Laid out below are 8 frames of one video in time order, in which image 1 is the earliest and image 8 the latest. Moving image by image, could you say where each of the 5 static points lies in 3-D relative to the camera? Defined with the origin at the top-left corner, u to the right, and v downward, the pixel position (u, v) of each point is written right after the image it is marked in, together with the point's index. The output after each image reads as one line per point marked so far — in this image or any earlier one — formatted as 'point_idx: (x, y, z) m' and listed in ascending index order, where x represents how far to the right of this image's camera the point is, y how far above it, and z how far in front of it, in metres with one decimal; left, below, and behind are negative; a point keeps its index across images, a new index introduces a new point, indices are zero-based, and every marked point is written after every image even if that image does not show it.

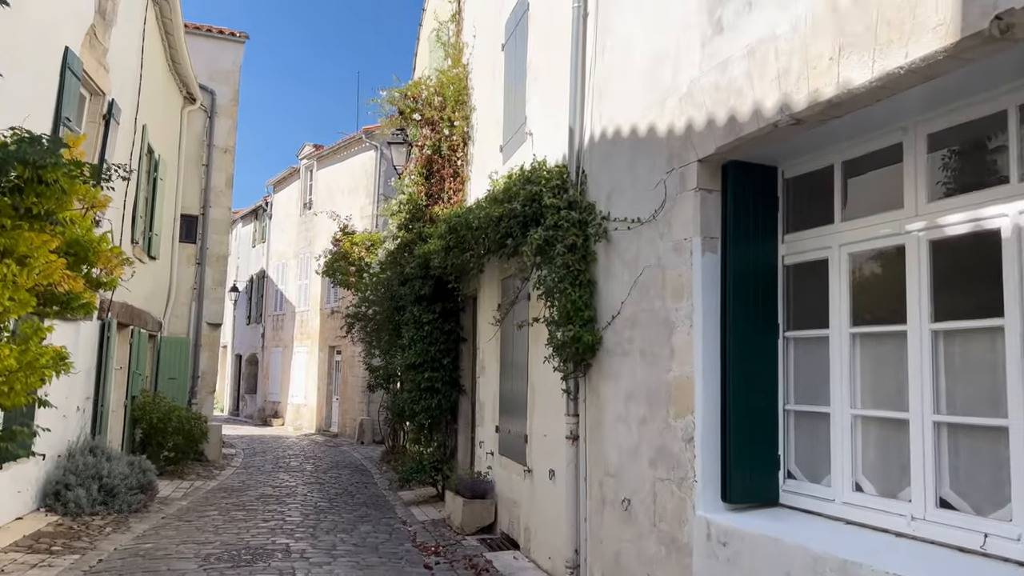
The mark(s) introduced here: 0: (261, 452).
0: (-5.1, -3.3, +16.3) m
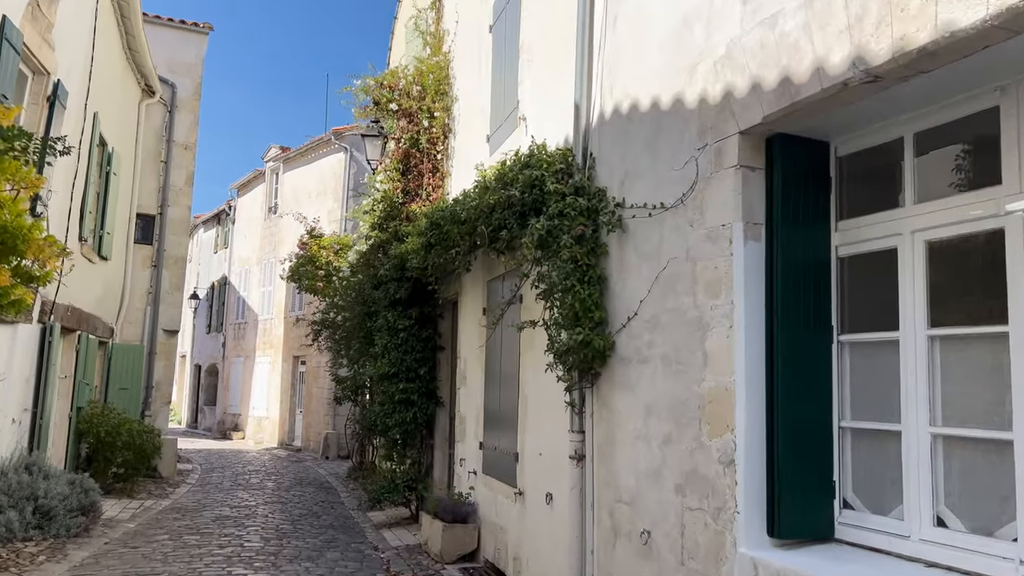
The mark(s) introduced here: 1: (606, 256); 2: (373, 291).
0: (-5.6, -3.4, +15.4) m
1: (+0.5, +0.2, +4.4) m
2: (-1.6, 0.0, +9.3) m
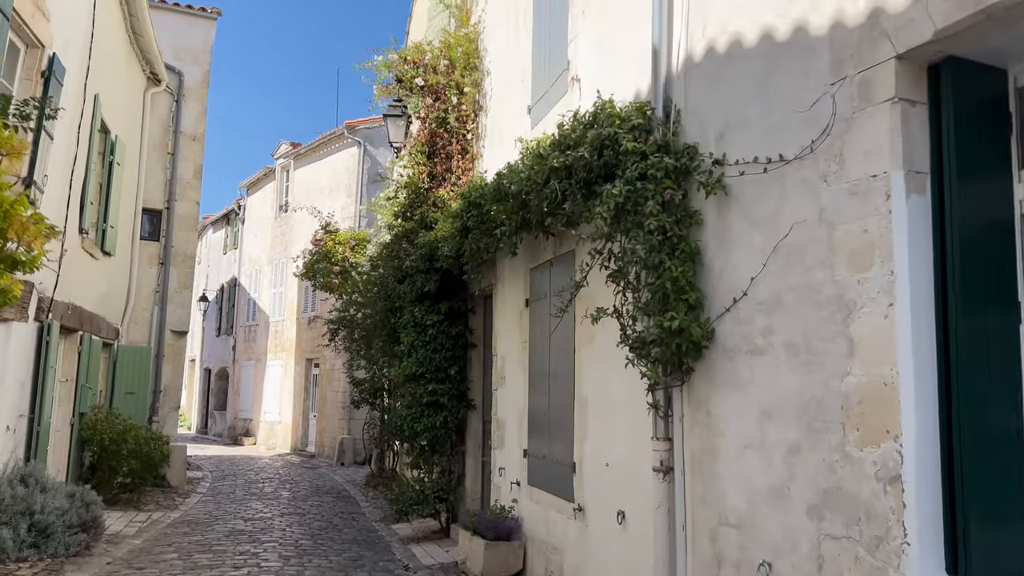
0: (-5.1, -3.4, +14.6) m
1: (+0.8, +0.3, +3.7) m
2: (-1.2, 0.0, +8.6) m
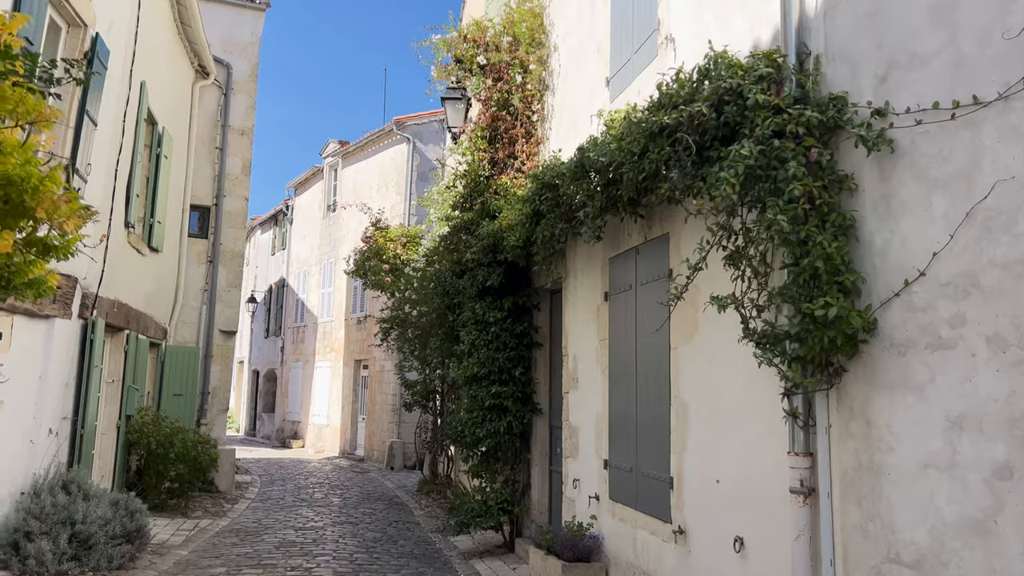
0: (-4.1, -3.4, +14.3) m
1: (+1.3, +0.3, +3.0) m
2: (-0.6, +0.1, +8.0) m
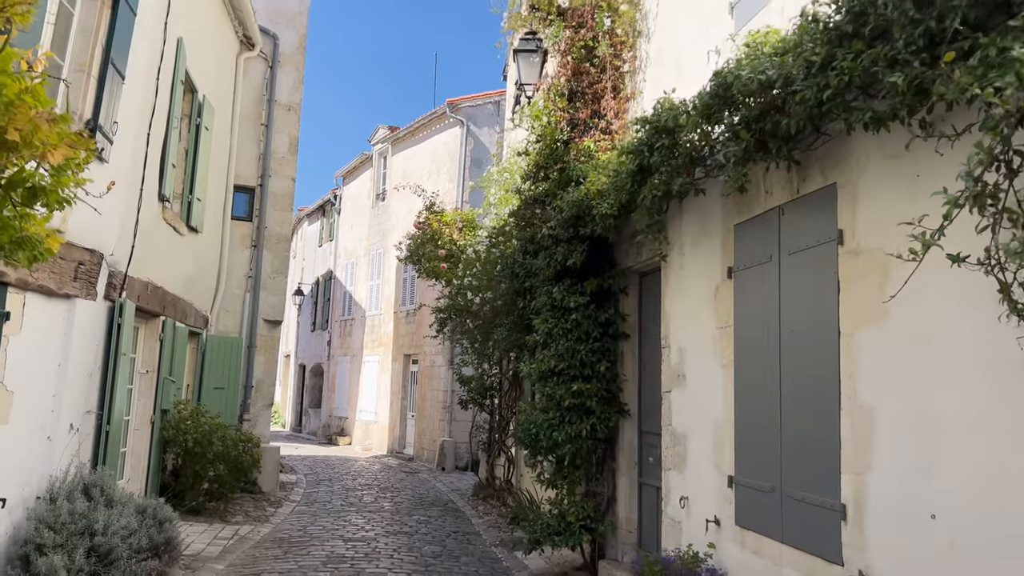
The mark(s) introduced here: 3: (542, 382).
0: (-3.1, -3.2, +13.4) m
1: (+1.7, +0.5, +1.9) m
2: (+0.1, +0.2, +7.0) m
3: (+0.2, -0.8, +6.4) m
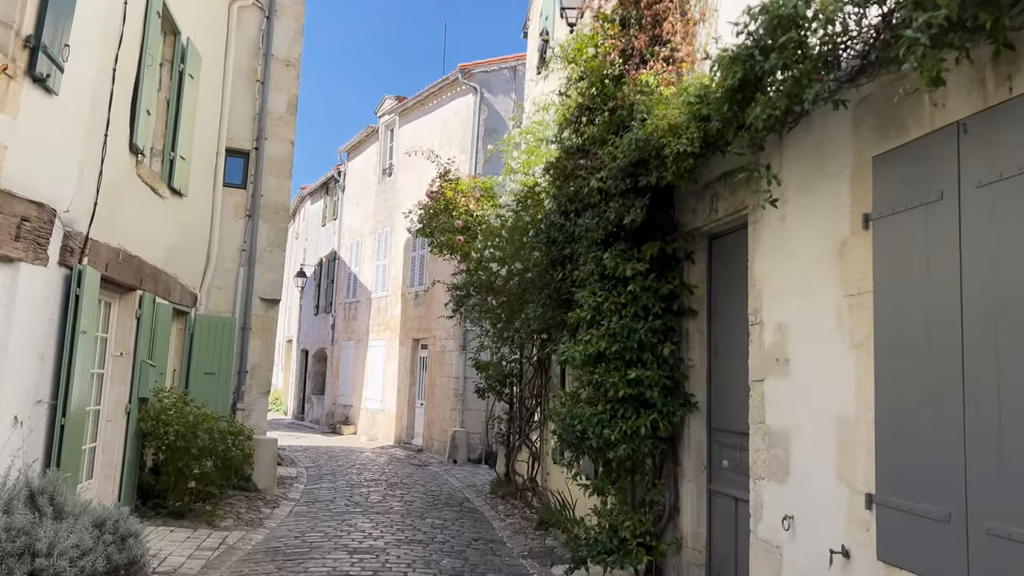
0: (-2.8, -2.8, +12.3) m
1: (+1.9, +0.6, +0.7) m
2: (+0.4, +0.5, +5.8) m
3: (+0.5, -0.5, +5.3) m
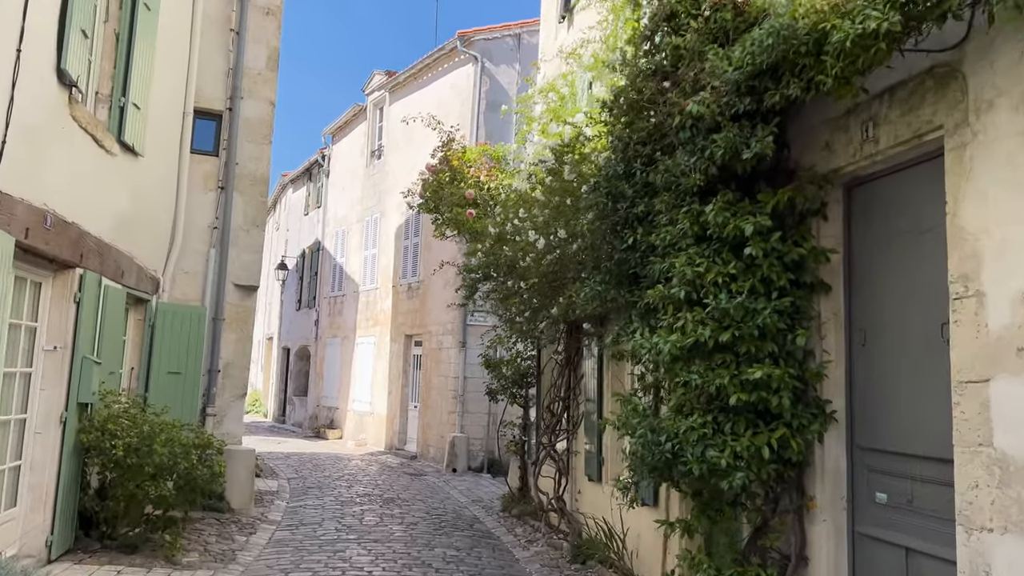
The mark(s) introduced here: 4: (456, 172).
0: (-2.7, -2.7, +10.8) m
1: (+2.3, +0.8, -0.7) m
2: (+0.7, +0.6, +4.4) m
3: (+0.8, -0.4, +3.9) m
4: (-0.6, +1.3, +8.8) m
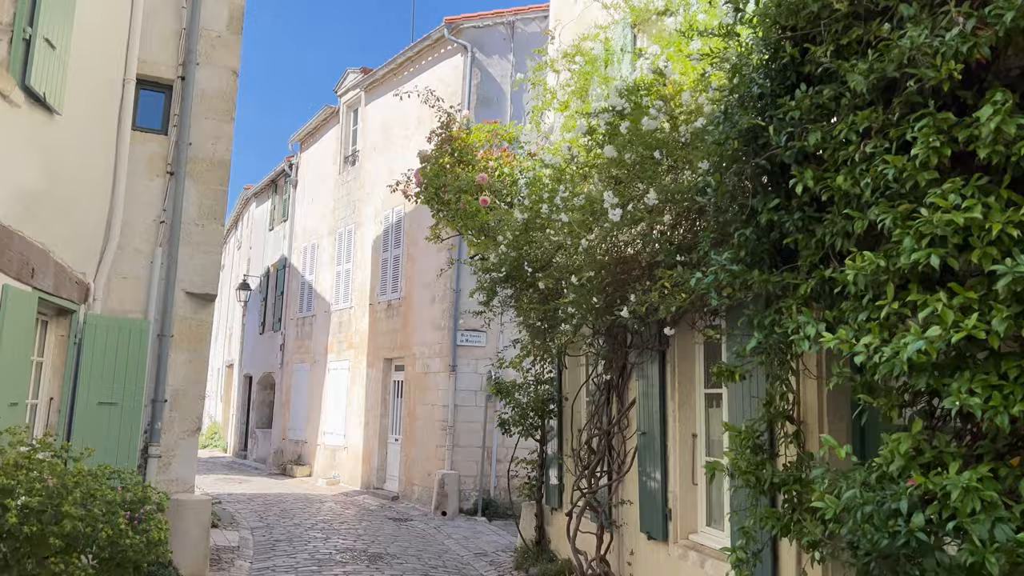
0: (-2.6, -2.8, +9.0) m
1: (+2.9, +1.1, -2.2) m
2: (+1.1, +0.7, +2.8) m
3: (+1.2, -0.3, +2.3) m
4: (-0.4, +1.2, +7.2) m
